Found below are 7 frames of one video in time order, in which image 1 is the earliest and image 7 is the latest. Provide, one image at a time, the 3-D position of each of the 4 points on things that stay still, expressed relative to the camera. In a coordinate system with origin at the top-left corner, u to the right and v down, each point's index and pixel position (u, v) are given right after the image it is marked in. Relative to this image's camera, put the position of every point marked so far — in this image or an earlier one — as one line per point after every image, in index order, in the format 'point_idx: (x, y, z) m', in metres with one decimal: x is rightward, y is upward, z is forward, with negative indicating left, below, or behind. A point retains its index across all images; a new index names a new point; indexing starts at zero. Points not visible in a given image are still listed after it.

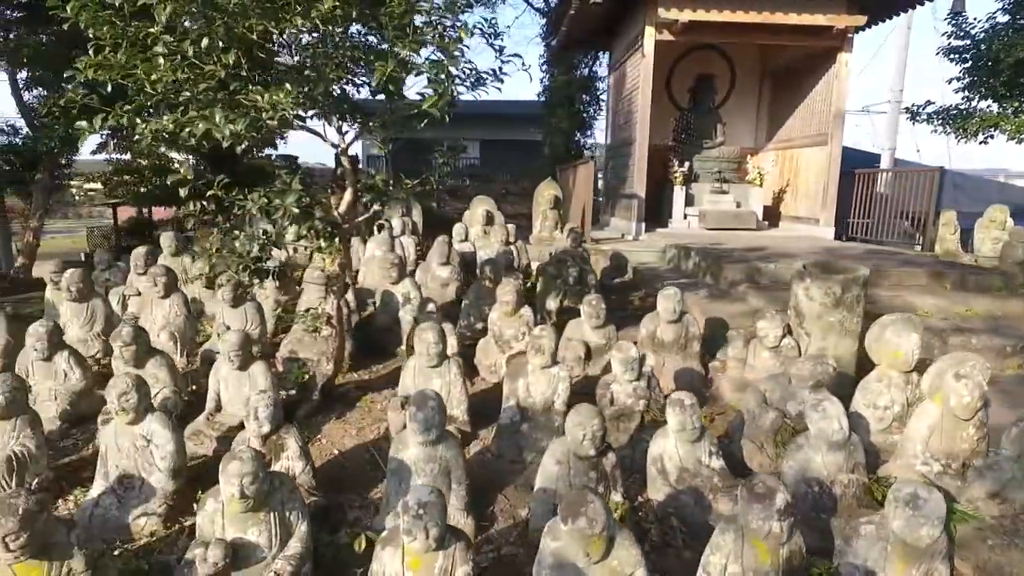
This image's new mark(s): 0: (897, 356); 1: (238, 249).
0: (+1.3, -0.2, +3.3) m
1: (-1.0, +0.2, +3.6) m
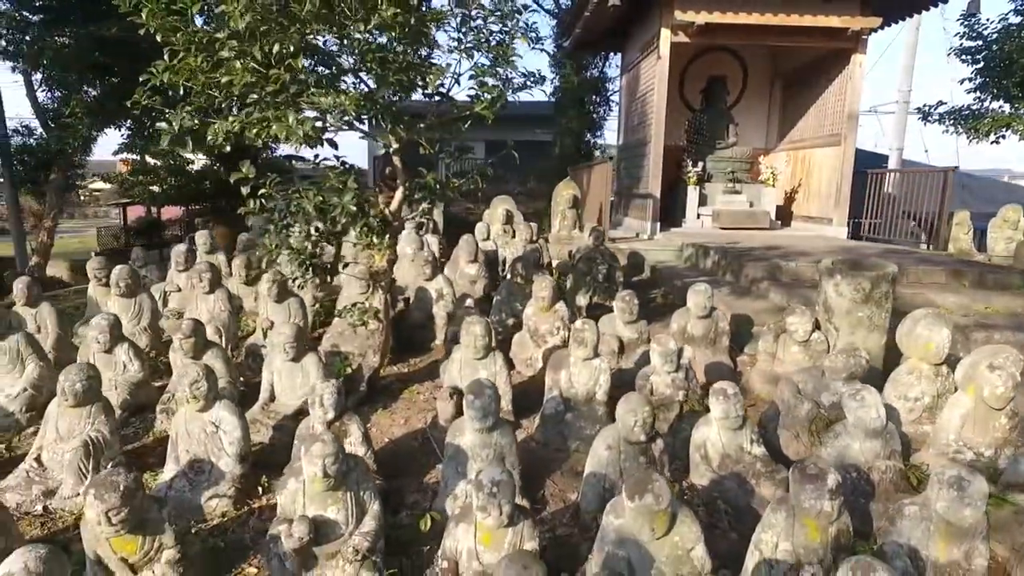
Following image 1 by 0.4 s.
0: (+1.5, -0.2, +3.4) m
1: (-0.8, +0.2, +3.7) m
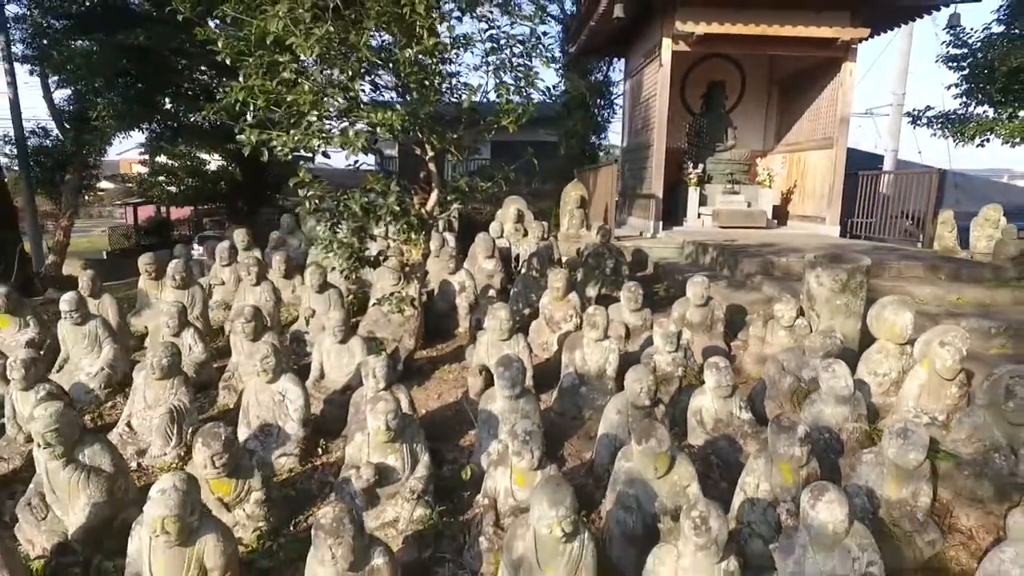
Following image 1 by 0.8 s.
0: (+1.6, -0.2, +4.0) m
1: (-0.7, +0.2, +4.2) m
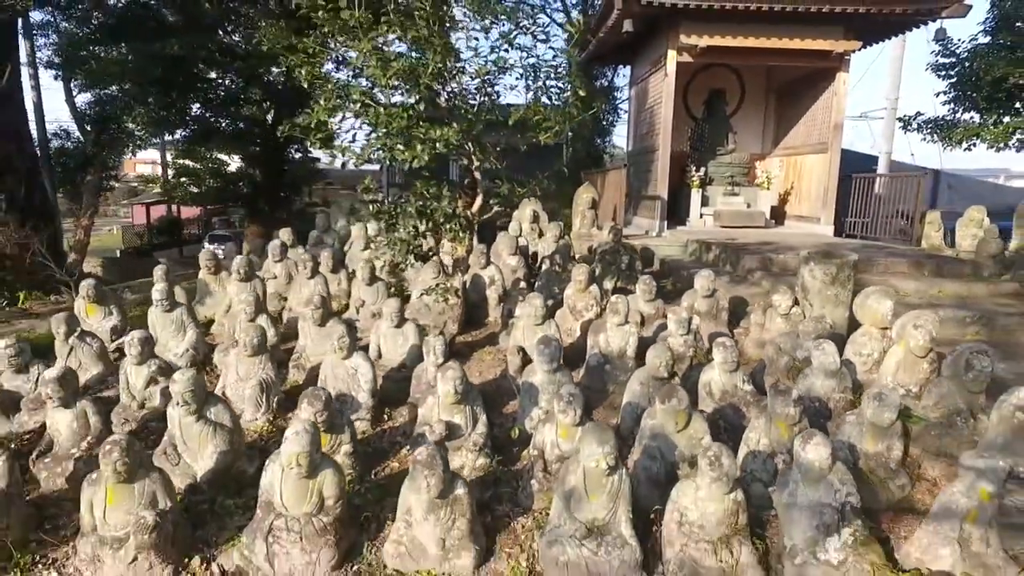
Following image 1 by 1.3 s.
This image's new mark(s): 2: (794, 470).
0: (+1.7, -0.1, +4.6) m
1: (-0.6, +0.3, +4.9) m
2: (+0.9, -0.6, +3.2) m
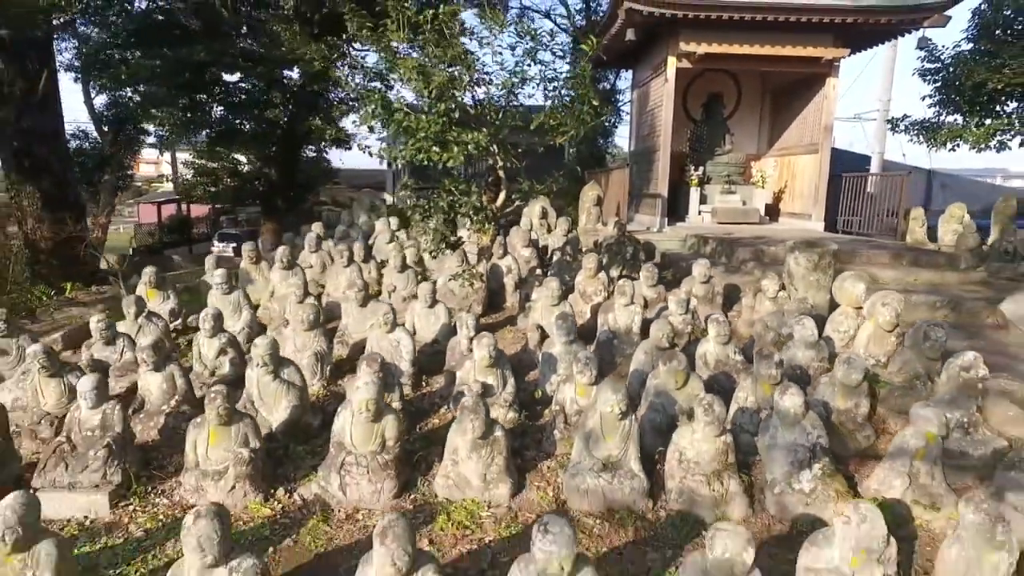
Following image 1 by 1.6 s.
0: (+1.9, 0.0, +5.3) m
1: (-0.4, +0.3, +5.5) m
2: (+1.0, -0.5, +3.9) m
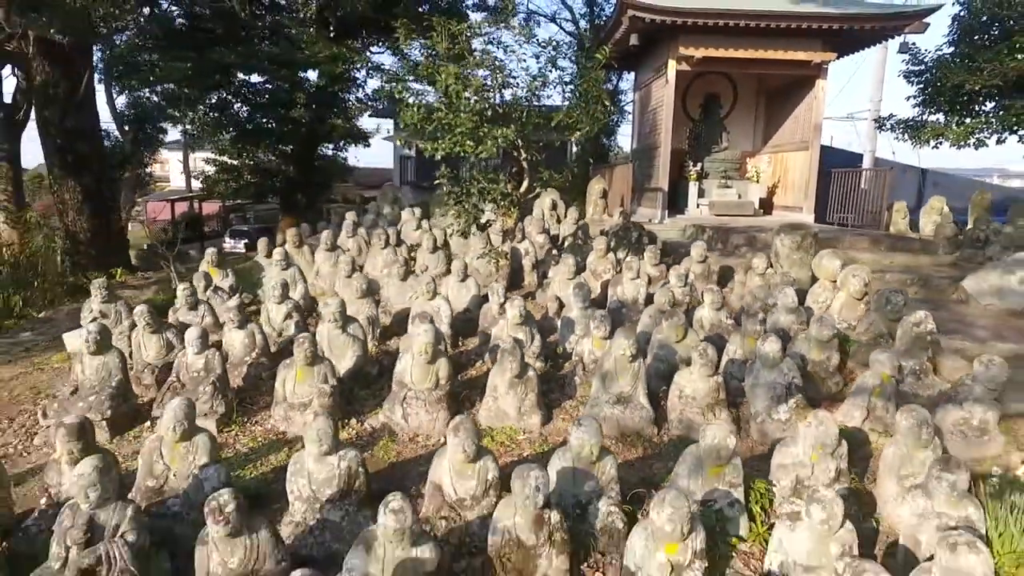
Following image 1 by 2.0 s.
0: (+2.0, +0.1, +6.1) m
1: (-0.3, +0.5, +6.4) m
2: (+1.2, -0.4, +4.7) m
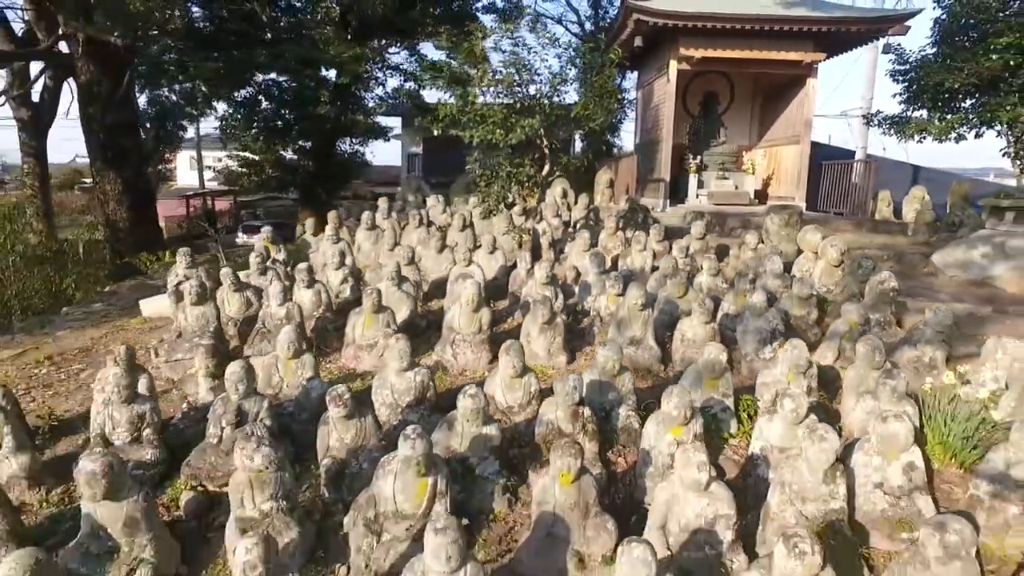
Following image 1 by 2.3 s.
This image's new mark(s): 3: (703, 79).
0: (+2.2, +0.3, +7.0) m
1: (-0.1, +0.7, +7.3) m
2: (+1.4, -0.1, +5.6) m
3: (+2.8, +3.1, +14.2) m
